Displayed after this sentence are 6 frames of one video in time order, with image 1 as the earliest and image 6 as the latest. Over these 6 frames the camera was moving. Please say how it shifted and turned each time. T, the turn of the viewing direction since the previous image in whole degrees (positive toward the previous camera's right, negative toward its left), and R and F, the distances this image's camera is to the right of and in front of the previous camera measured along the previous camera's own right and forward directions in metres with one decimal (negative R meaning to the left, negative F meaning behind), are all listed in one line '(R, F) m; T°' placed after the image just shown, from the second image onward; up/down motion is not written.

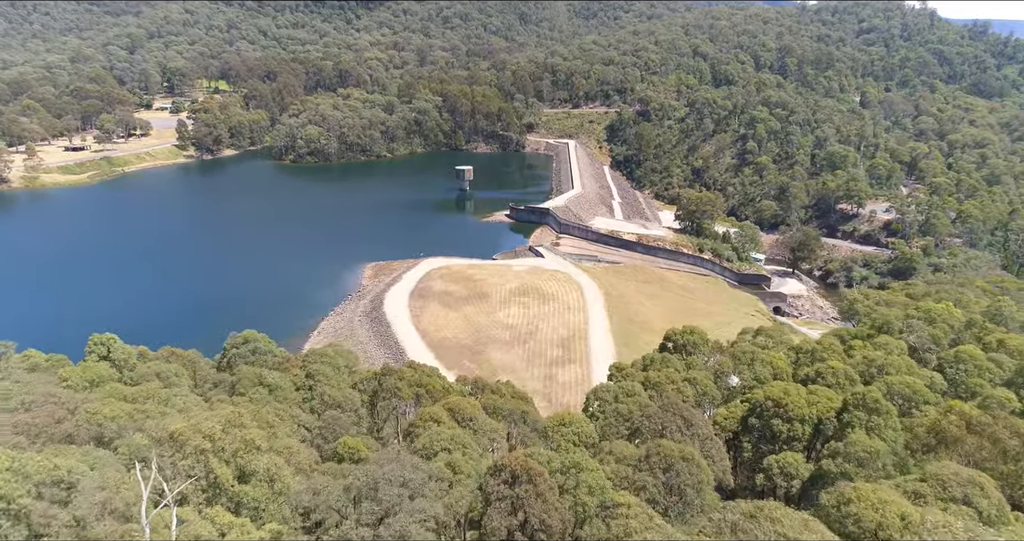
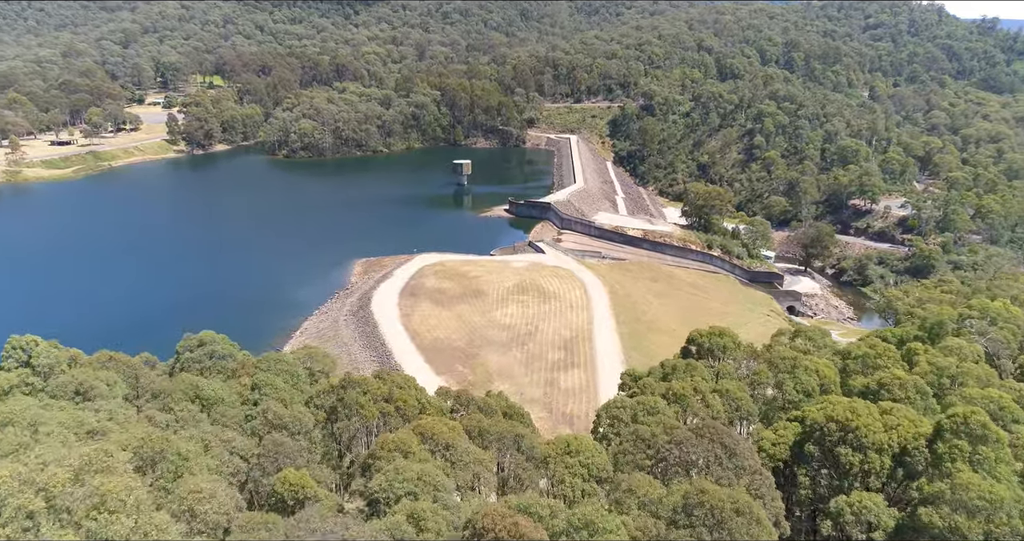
(+0.2, +3.4) m; 0°
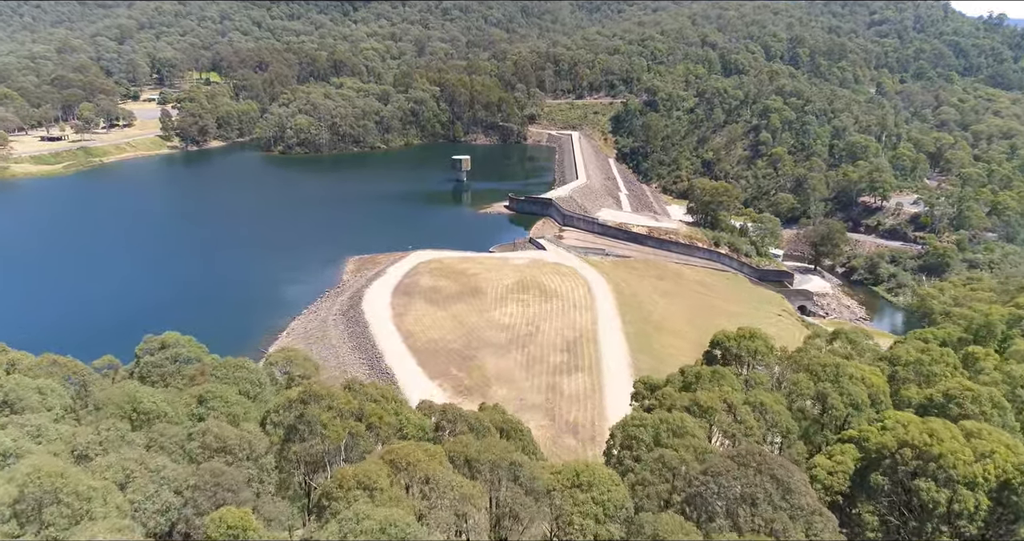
(+0.1, +2.4) m; 0°
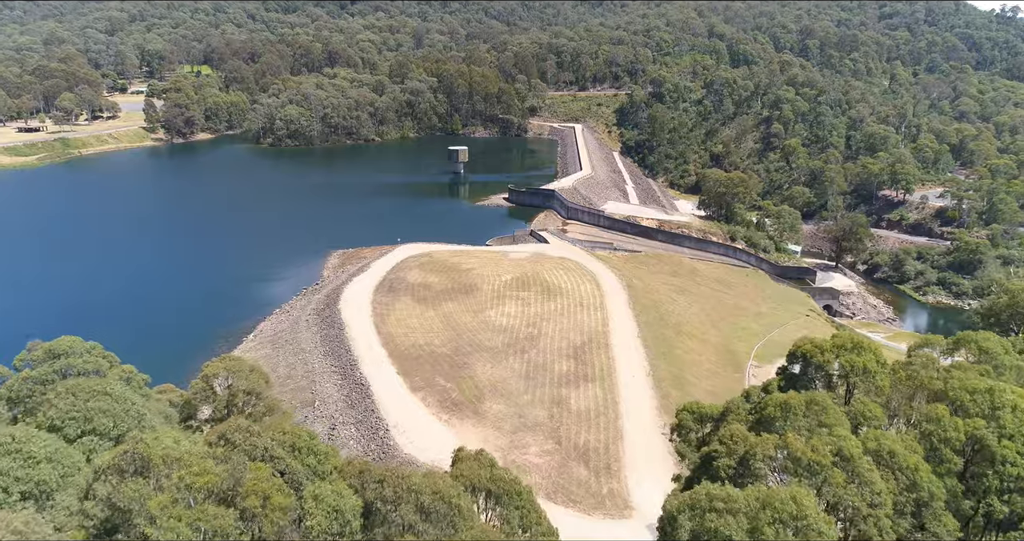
(+0.2, +4.8) m; 0°
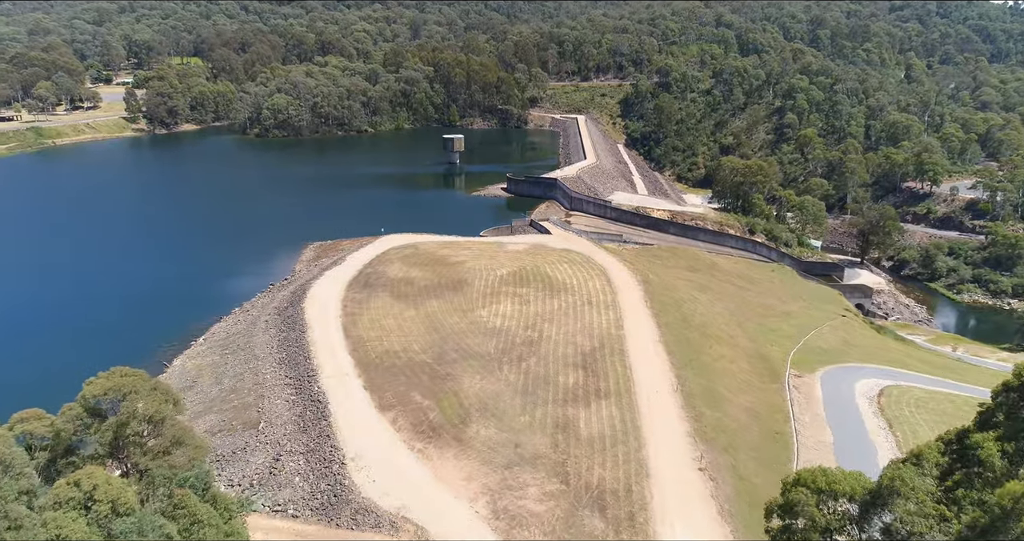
(+0.2, +5.2) m; 0°
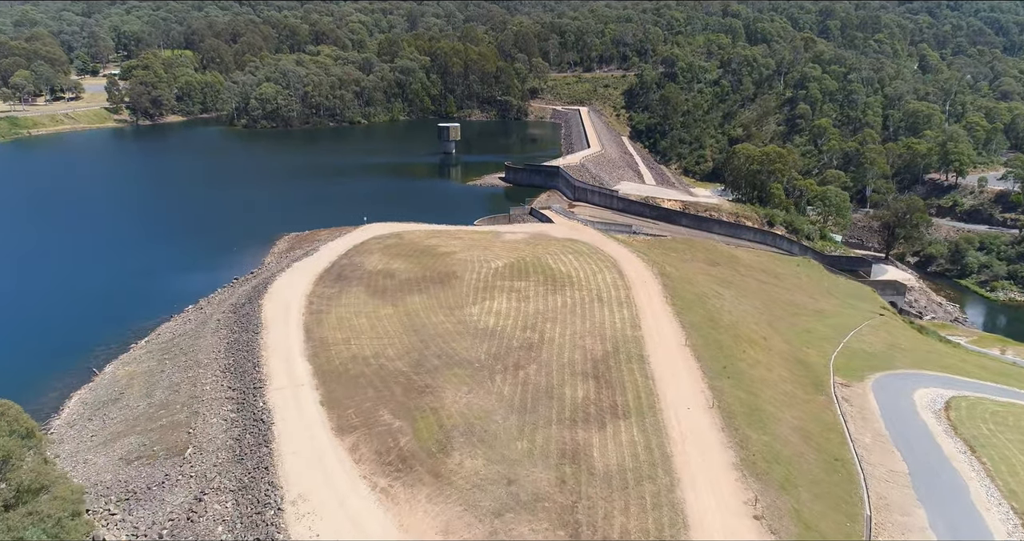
(+0.2, +4.4) m; 0°
